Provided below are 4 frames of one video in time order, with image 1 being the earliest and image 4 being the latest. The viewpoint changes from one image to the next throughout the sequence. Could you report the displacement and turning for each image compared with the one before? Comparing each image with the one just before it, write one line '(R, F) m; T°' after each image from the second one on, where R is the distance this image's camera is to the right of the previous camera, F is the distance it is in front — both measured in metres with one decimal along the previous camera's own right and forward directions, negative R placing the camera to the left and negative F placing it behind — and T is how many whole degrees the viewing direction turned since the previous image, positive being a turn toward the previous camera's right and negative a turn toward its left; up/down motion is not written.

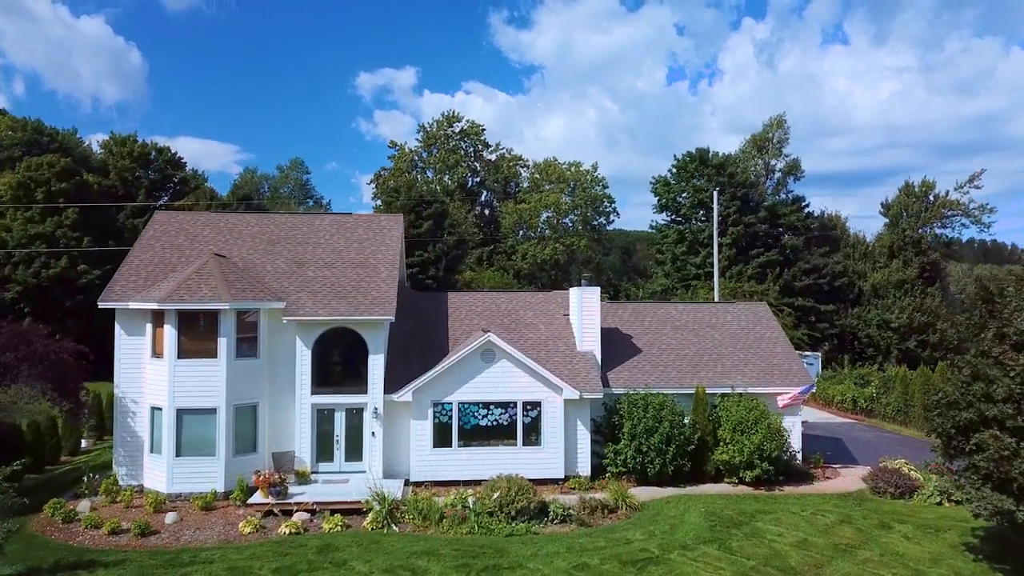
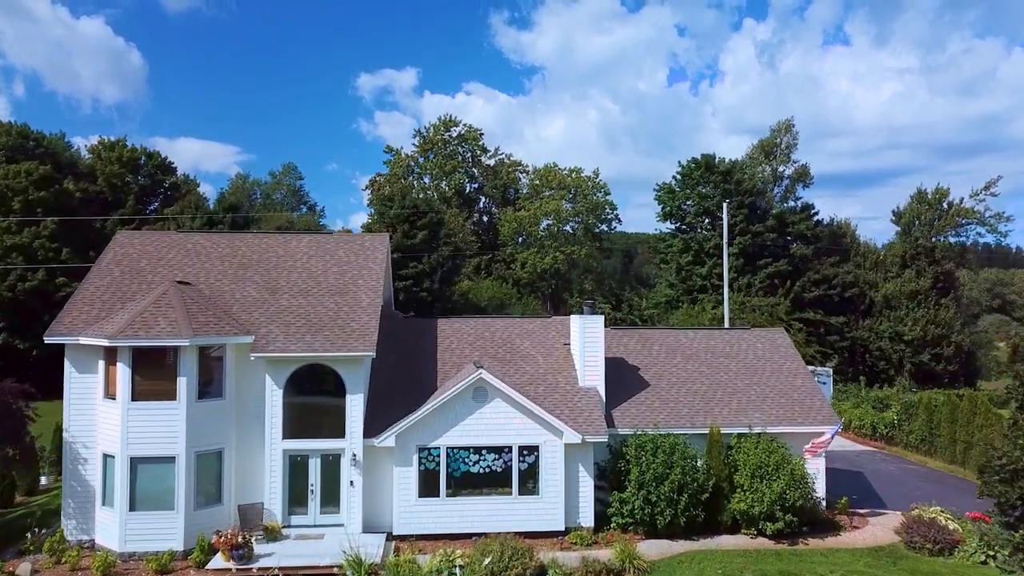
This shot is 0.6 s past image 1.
(+0.1, +1.7) m; 0°
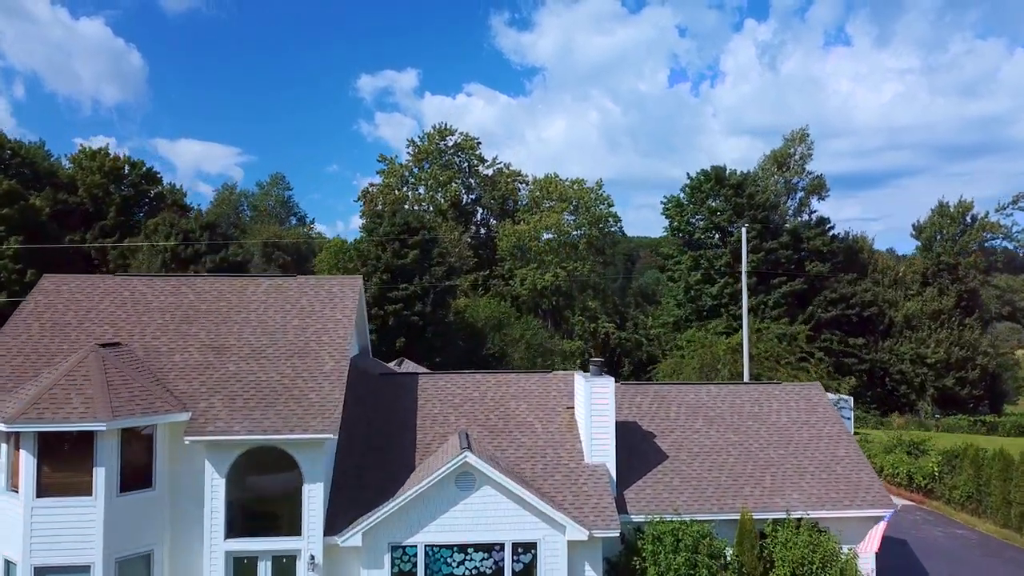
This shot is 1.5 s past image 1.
(+0.1, +2.6) m; 0°
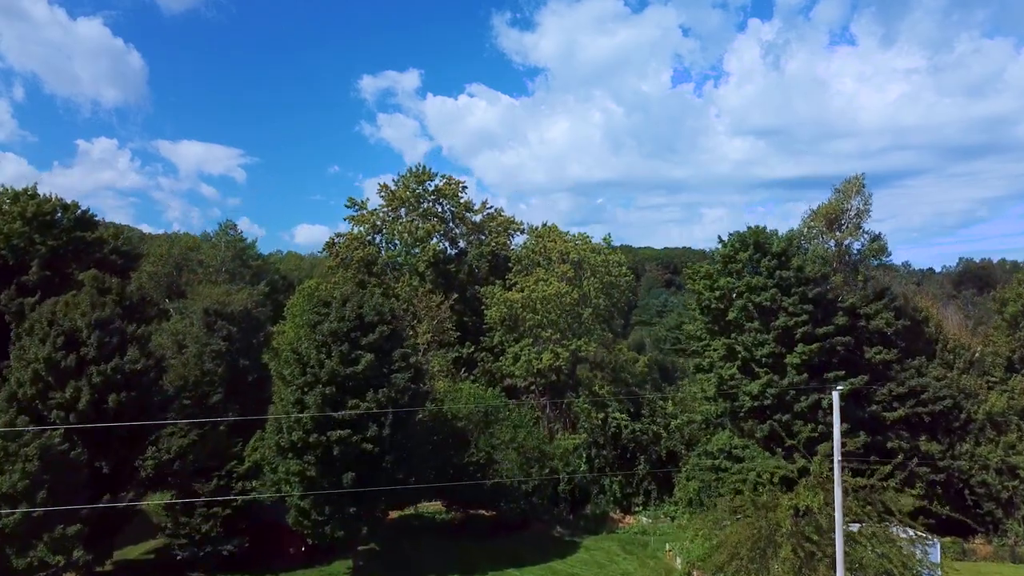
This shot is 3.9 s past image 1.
(+0.4, +8.6) m; 0°
